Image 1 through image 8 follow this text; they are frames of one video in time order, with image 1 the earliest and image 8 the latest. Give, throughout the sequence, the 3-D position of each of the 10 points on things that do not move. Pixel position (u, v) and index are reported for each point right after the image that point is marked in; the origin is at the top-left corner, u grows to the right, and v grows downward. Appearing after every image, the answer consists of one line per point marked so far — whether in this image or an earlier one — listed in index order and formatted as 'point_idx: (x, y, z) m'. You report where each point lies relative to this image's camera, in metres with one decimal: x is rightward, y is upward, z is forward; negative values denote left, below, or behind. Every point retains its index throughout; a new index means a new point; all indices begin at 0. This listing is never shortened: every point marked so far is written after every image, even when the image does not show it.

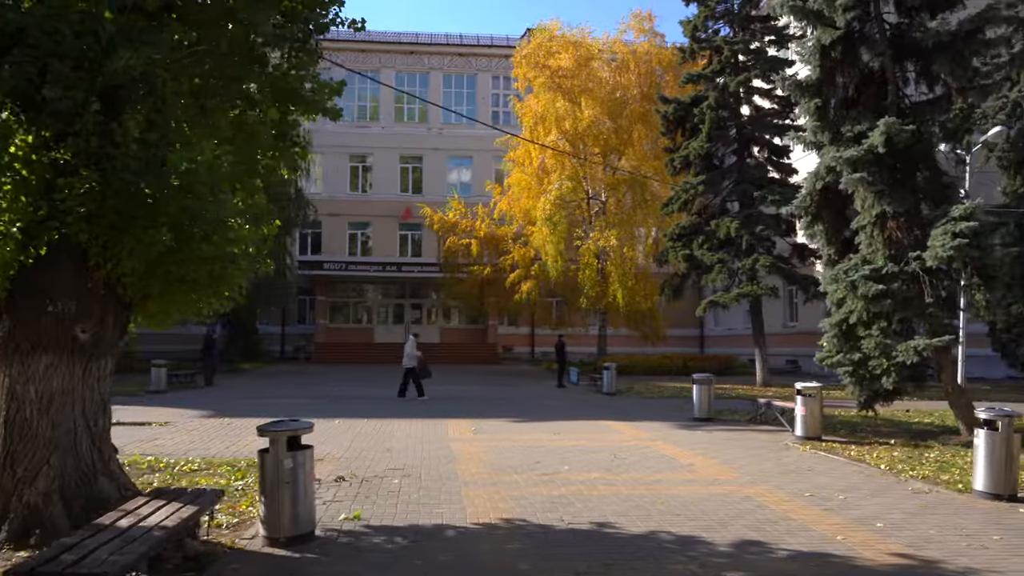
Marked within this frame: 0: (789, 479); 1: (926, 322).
0: (+3.2, -2.2, +9.6) m
1: (+6.2, -0.5, +12.8) m
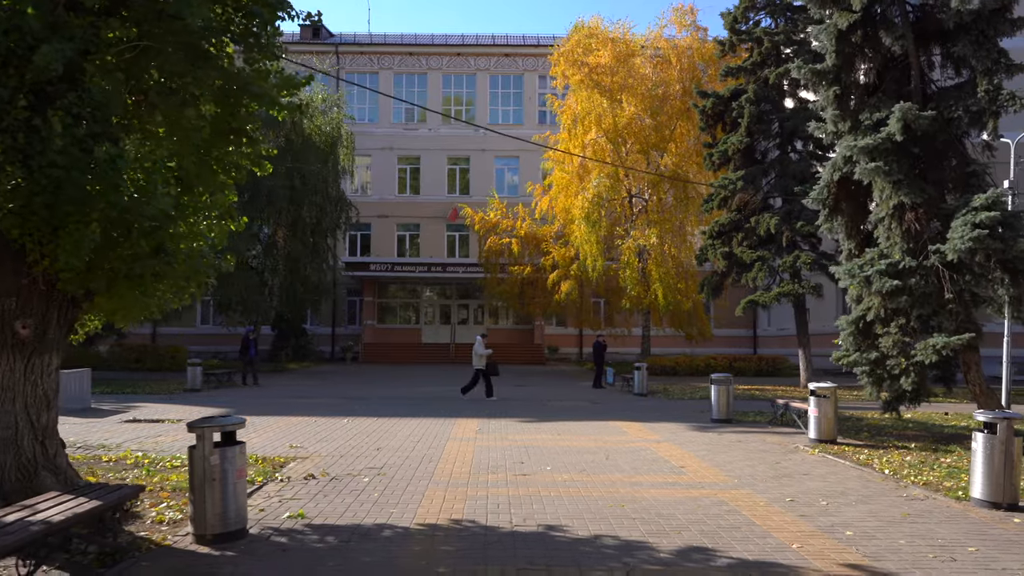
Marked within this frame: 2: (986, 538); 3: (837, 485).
0: (+2.9, -2.2, +9.1) m
1: (+6.2, -0.5, +12.1) m
2: (+3.8, -2.0, +6.7) m
3: (+3.6, -2.2, +9.0) m
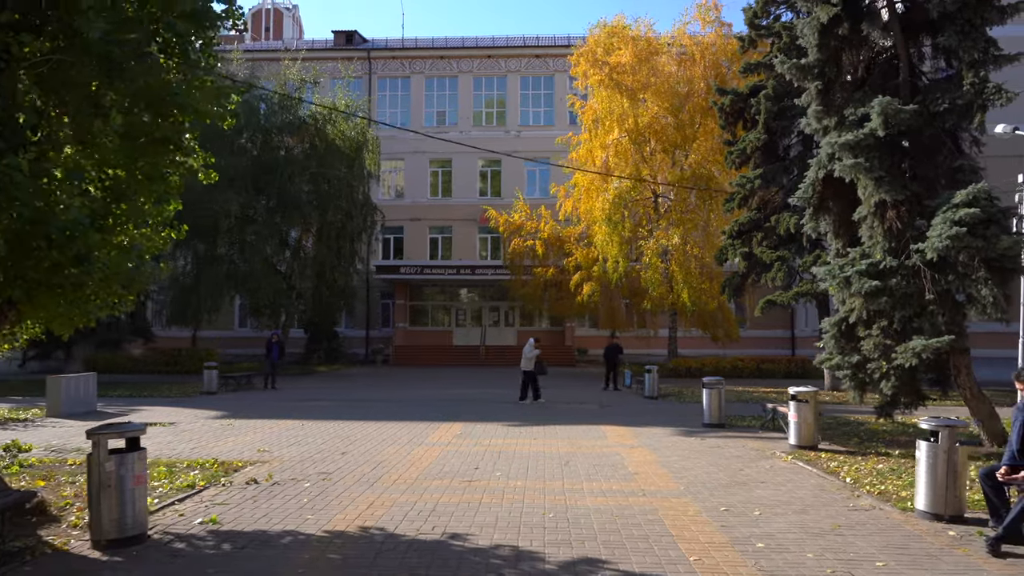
0: (+2.3, -2.2, +8.9) m
1: (+5.7, -0.5, +11.7) m
2: (+3.0, -2.0, +6.4) m
3: (+2.9, -2.2, +8.8) m
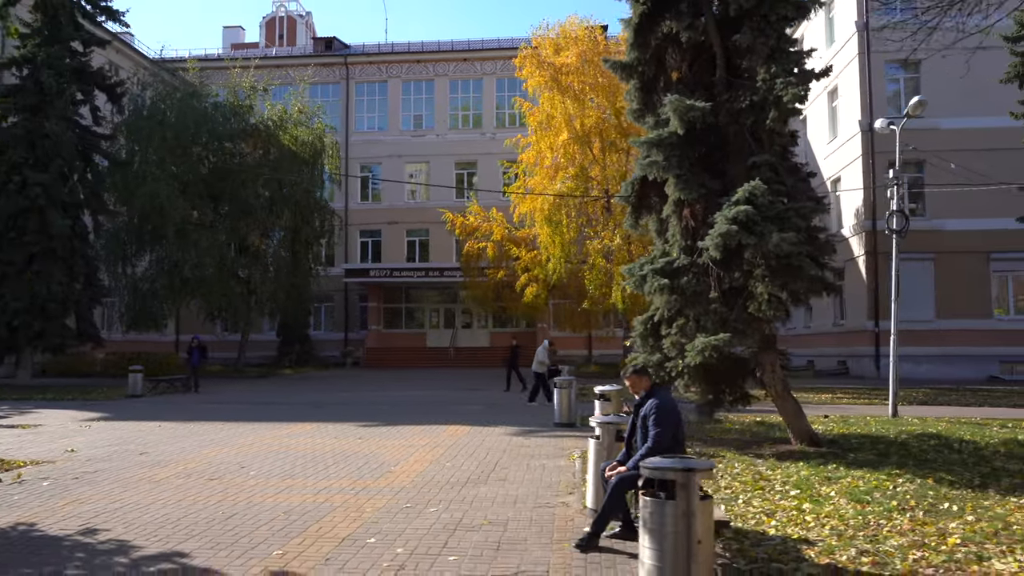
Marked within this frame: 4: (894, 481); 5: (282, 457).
0: (-0.7, -2.2, +9.0) m
1: (+2.8, -0.4, +11.7) m
2: (-0.1, -2.0, +6.5) m
3: (-0.1, -2.2, +8.9) m
4: (+4.3, -2.2, +9.3) m
5: (-3.1, -2.3, +11.2) m
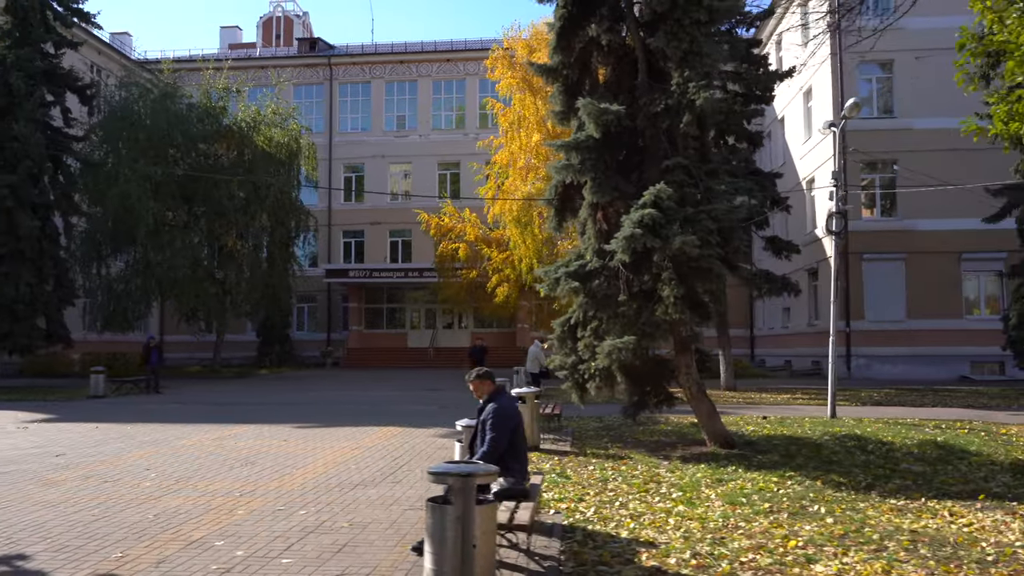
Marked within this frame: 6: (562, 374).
0: (-1.9, -2.2, +9.1) m
1: (+1.6, -0.5, +11.7) m
2: (-1.4, -2.1, +6.6) m
3: (-1.3, -2.2, +8.9) m
4: (+3.1, -2.2, +9.4) m
5: (-4.3, -2.3, +11.3) m
6: (+0.8, -1.3, +12.5) m
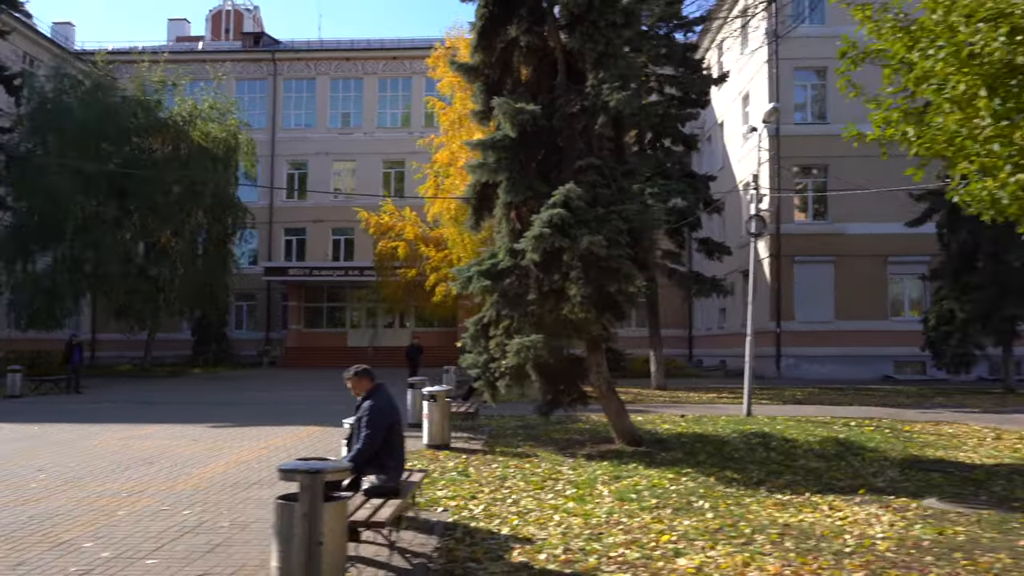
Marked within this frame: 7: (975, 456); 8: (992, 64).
0: (-3.1, -2.2, +9.0) m
1: (+0.3, -0.5, +11.8) m
2: (-2.3, -2.0, +6.5) m
3: (-2.5, -2.2, +8.9) m
4: (+1.9, -2.2, +9.6) m
5: (-5.6, -2.3, +11.1) m
6: (-0.6, -1.3, +12.5) m
7: (+6.9, -2.5, +12.3) m
8: (+4.0, +1.9, +6.9) m
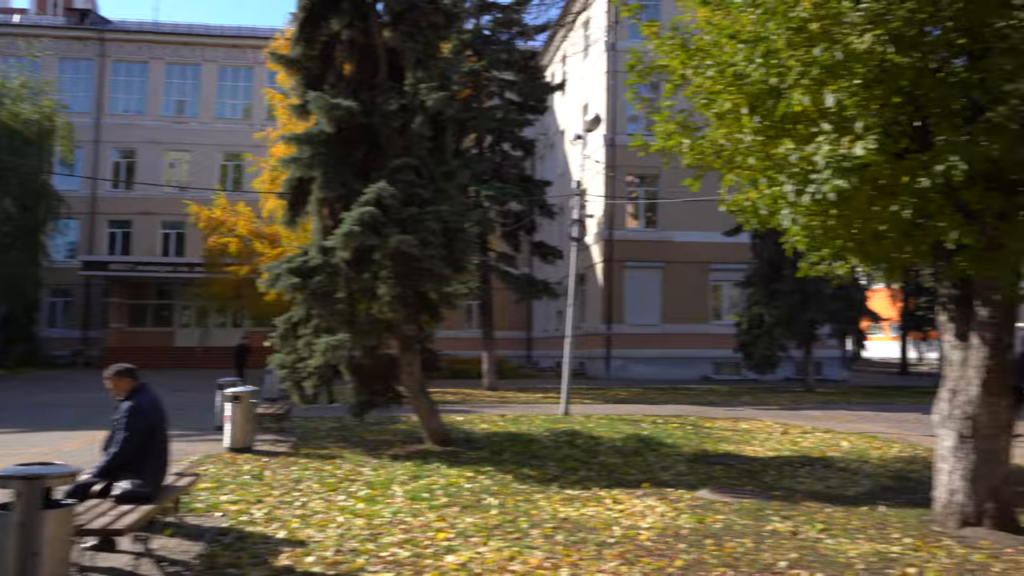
0: (-5.2, -2.1, +8.3) m
1: (-2.4, -0.5, +11.6) m
2: (-4.1, -2.0, +5.9) m
3: (-4.6, -2.1, +8.2) m
4: (-0.4, -2.2, +9.7) m
5: (-8.1, -2.2, +9.8) m
6: (-3.4, -1.2, +12.2) m
7: (+4.0, -2.6, +13.2) m
8: (+2.2, +1.8, +7.4) m
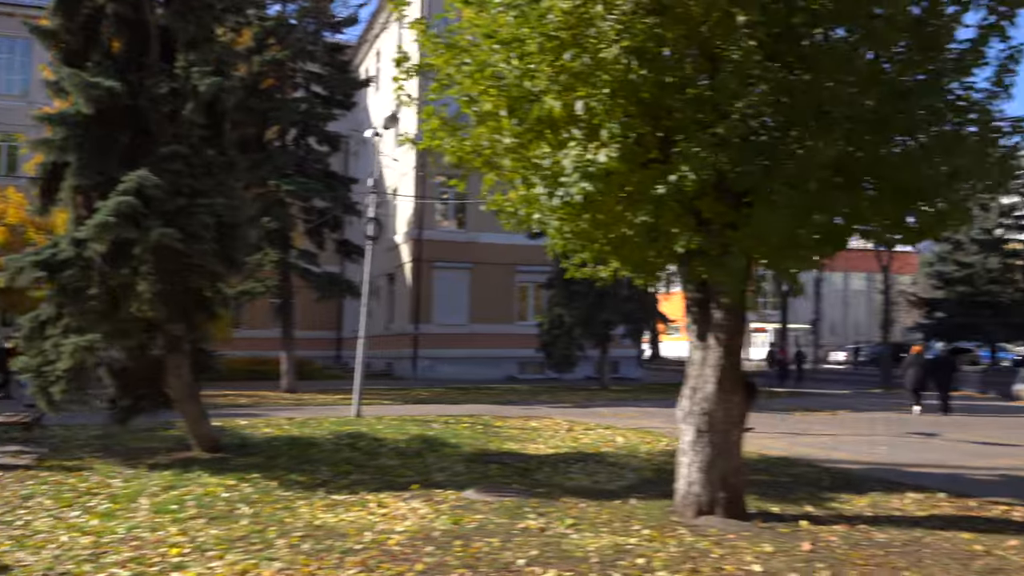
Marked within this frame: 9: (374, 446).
0: (-7.4, -2.0, +6.7) m
1: (-5.3, -0.4, +10.6) m
2: (-5.8, -1.9, +4.7) m
3: (-6.8, -2.0, +6.9) m
4: (-3.0, -2.2, +9.1) m
5: (-10.5, -2.0, +7.7) m
6: (-6.4, -1.2, +11.0) m
7: (+0.5, -2.6, +13.5) m
8: (0.0, +1.8, +7.5) m
9: (-2.1, -2.4, +12.5) m
